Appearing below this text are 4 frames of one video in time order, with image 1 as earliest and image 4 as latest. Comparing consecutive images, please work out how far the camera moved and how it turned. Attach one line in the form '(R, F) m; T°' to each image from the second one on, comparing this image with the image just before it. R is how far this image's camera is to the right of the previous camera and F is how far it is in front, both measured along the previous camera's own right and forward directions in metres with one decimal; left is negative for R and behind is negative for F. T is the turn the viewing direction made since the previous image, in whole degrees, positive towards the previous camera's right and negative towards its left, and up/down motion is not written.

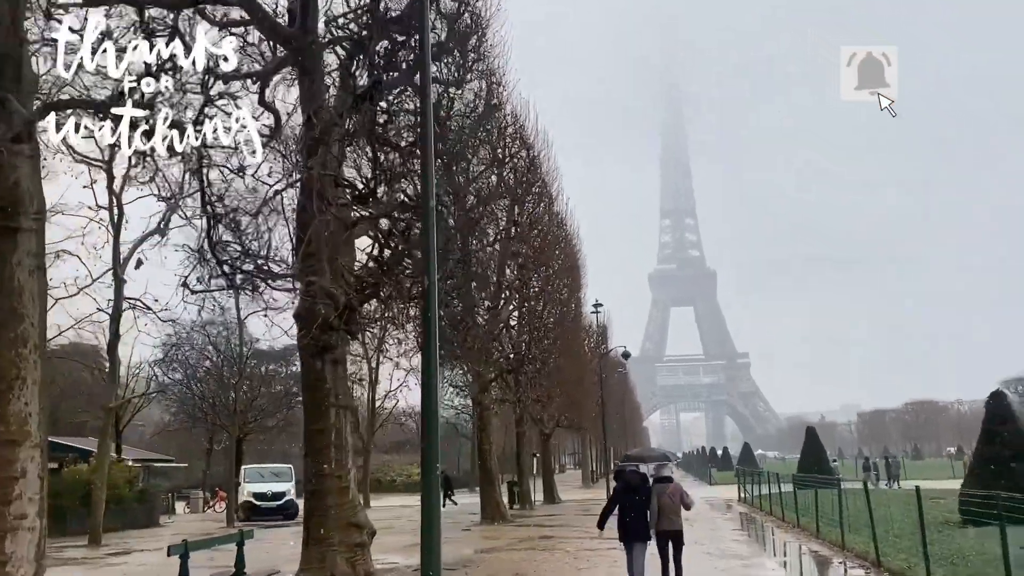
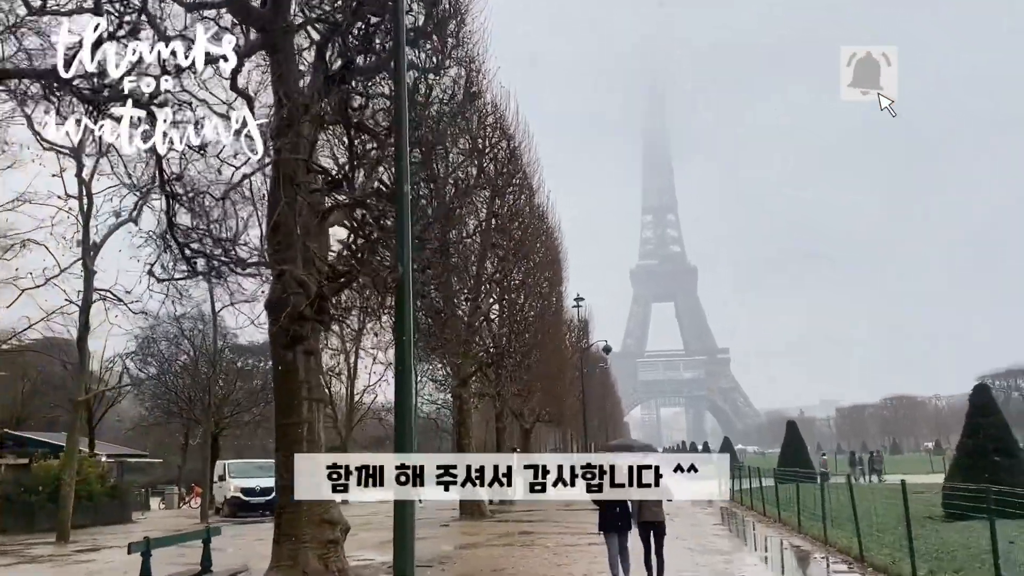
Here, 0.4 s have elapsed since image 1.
(0.0, +0.3) m; +1°
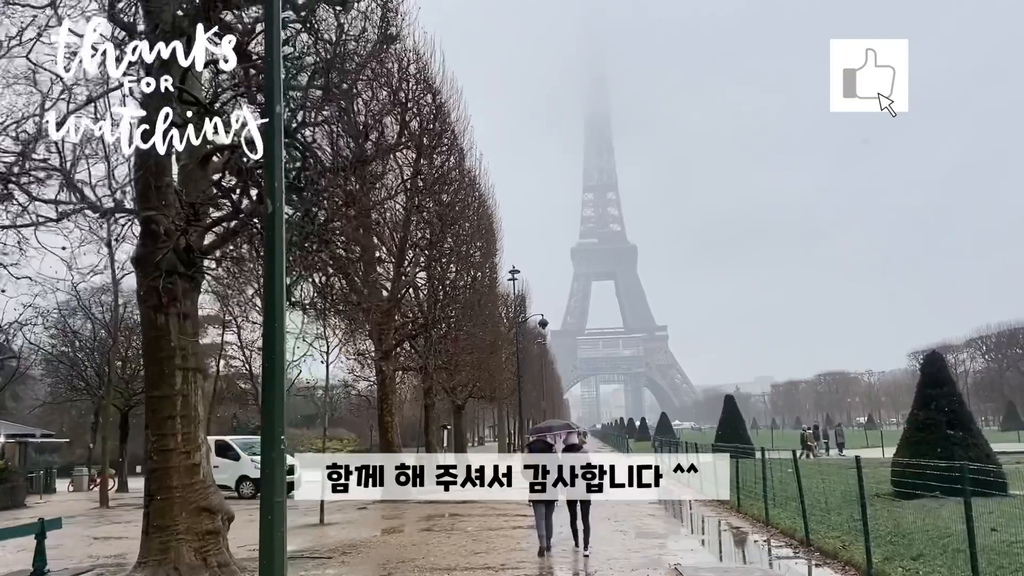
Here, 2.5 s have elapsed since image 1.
(+0.4, +1.6) m; +4°
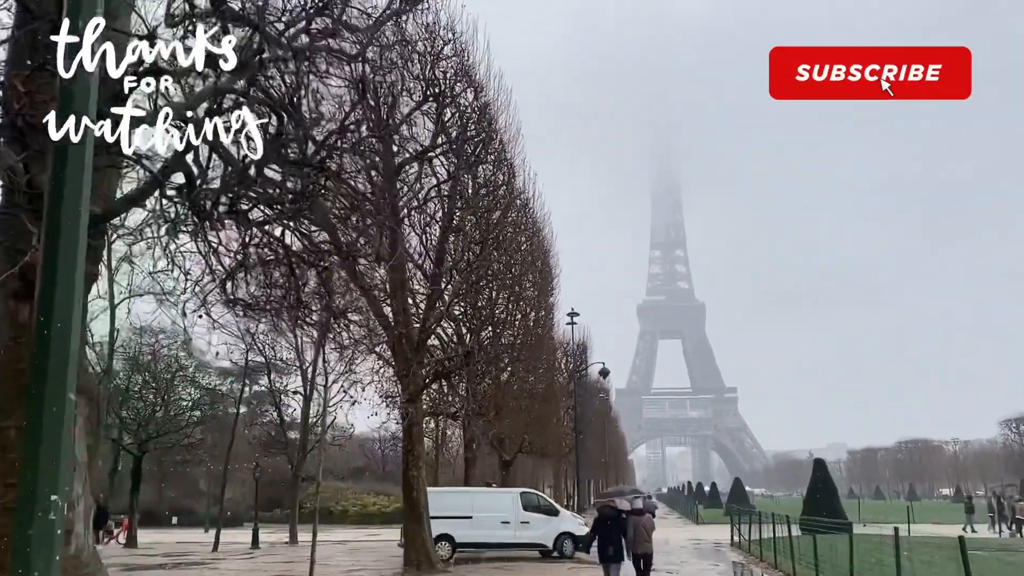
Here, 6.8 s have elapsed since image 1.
(+0.3, +3.8) m; -4°
